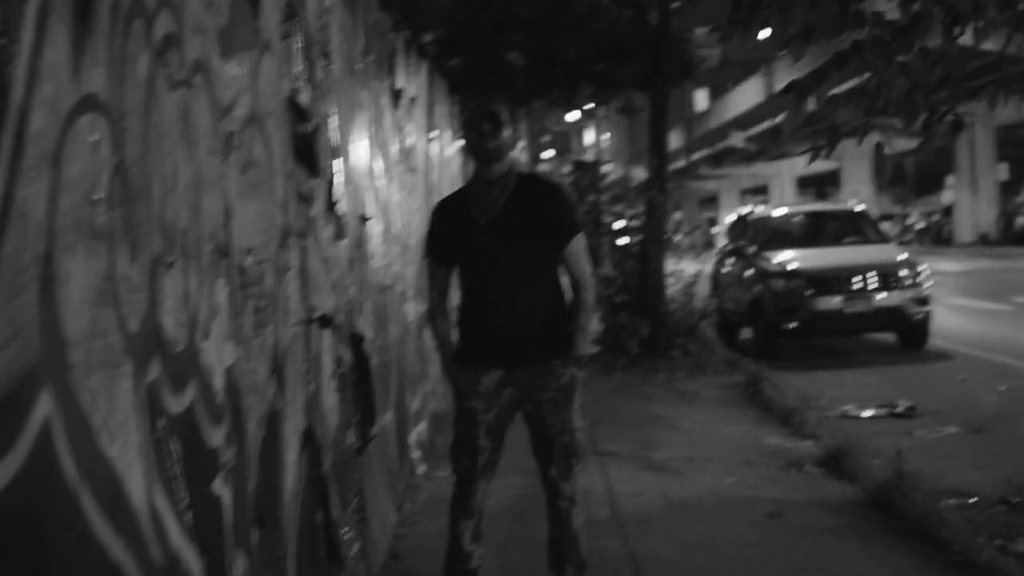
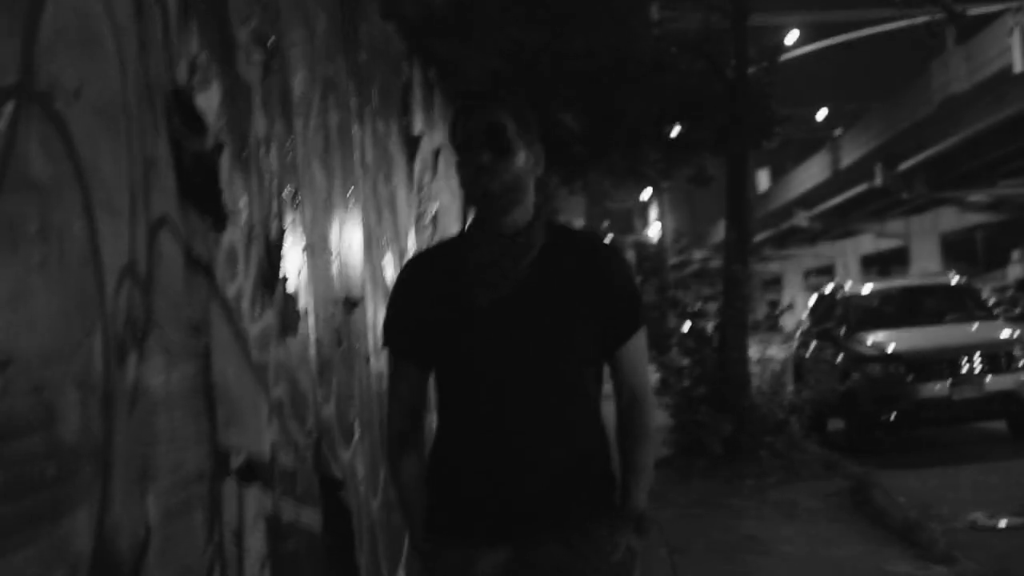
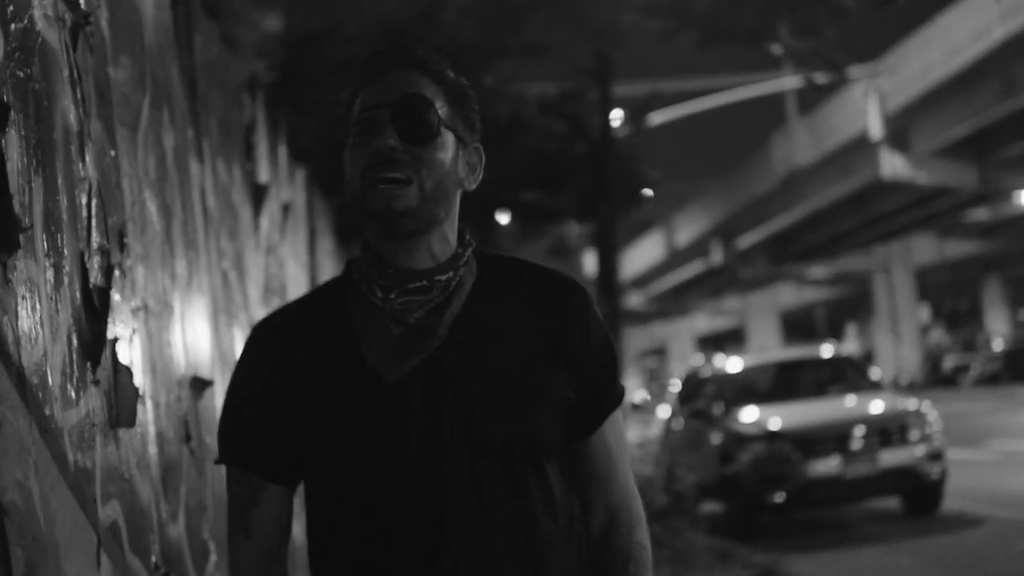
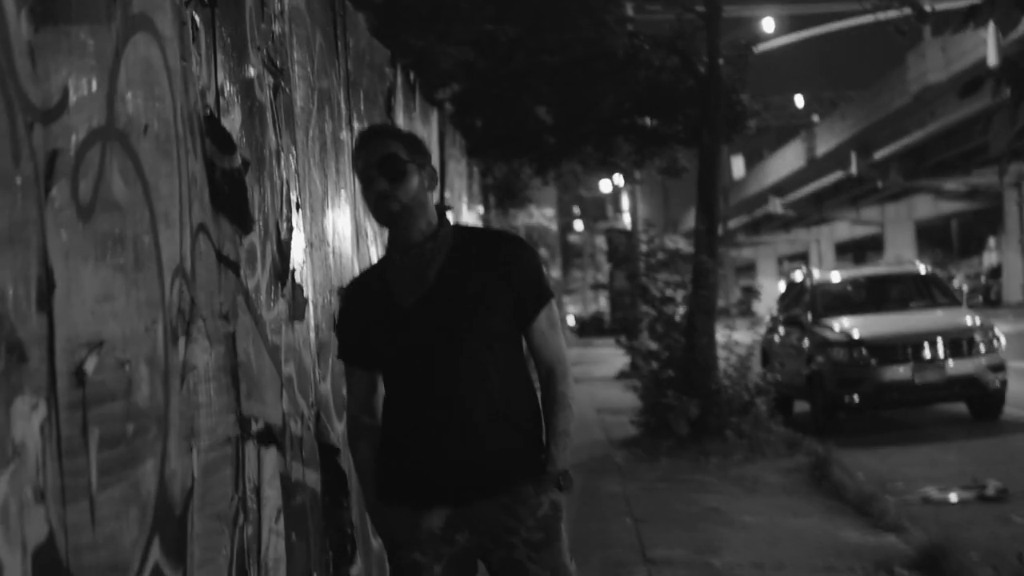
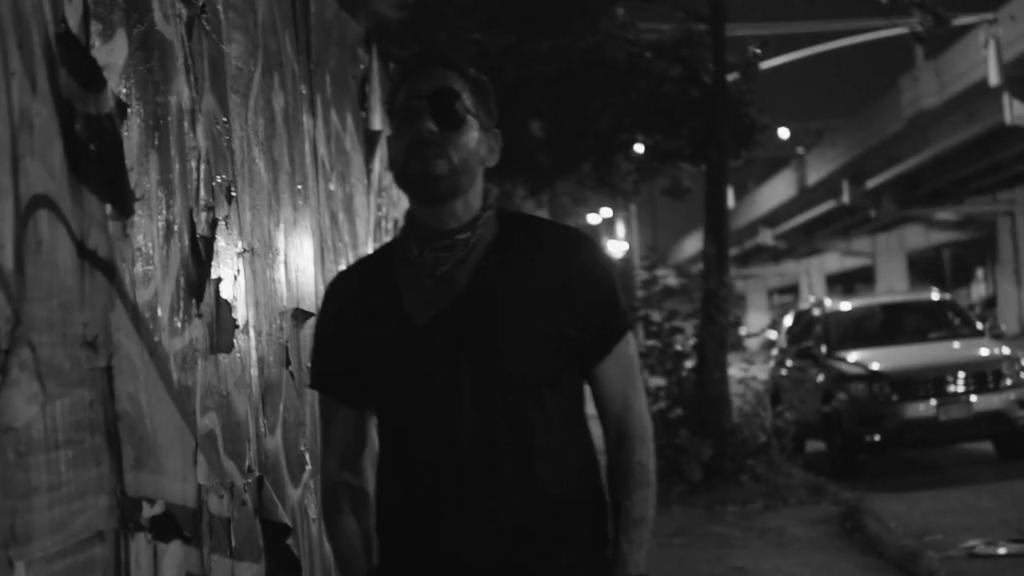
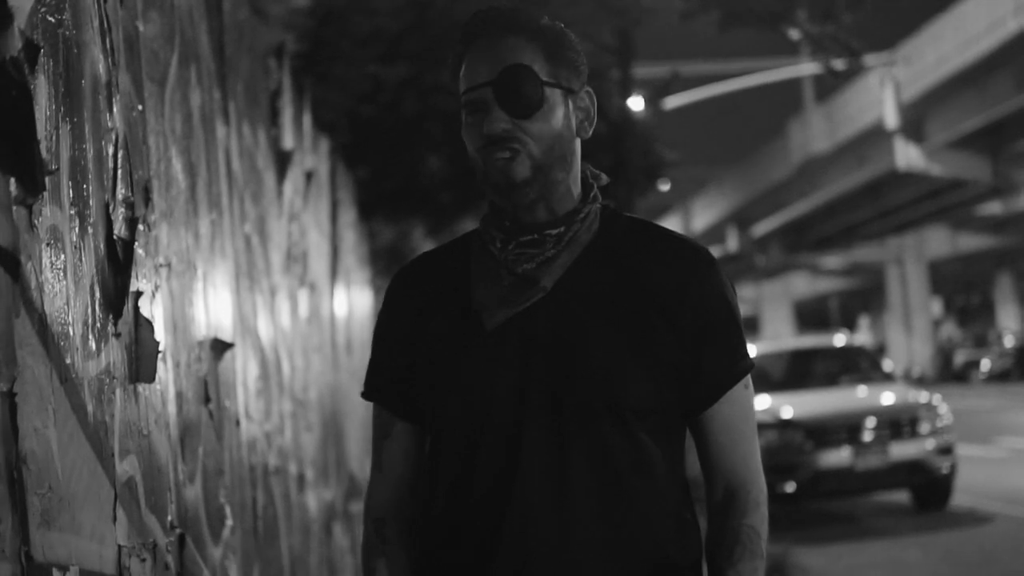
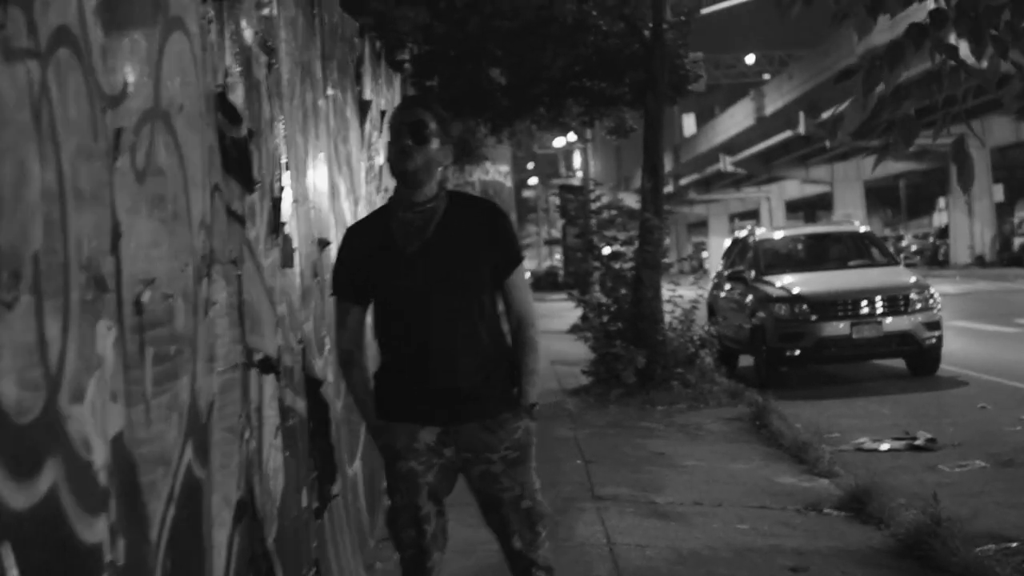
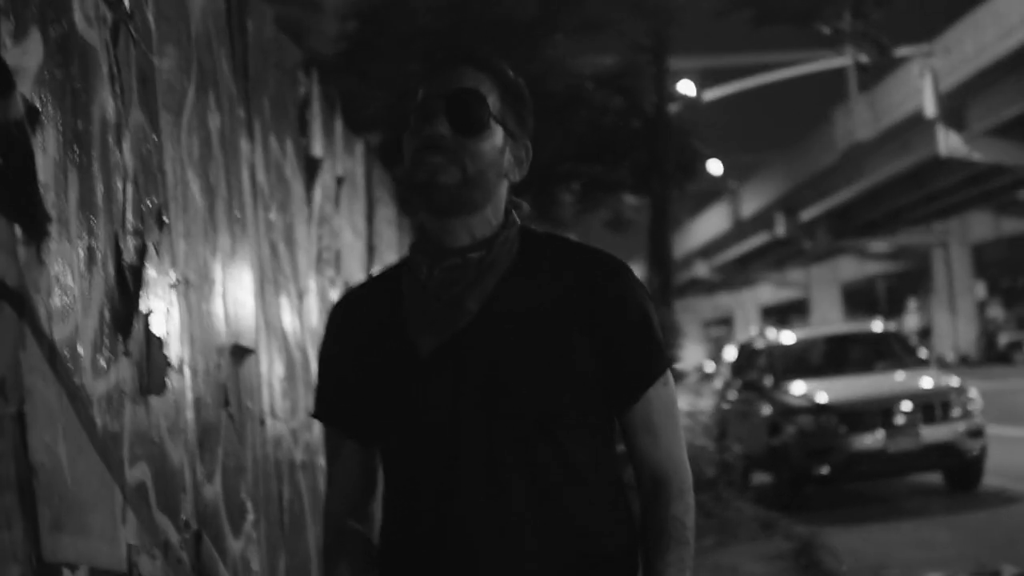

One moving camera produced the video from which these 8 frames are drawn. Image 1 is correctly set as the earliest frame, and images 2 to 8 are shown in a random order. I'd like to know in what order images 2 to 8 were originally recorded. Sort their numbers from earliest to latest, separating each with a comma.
7, 4, 2, 5, 8, 3, 6
